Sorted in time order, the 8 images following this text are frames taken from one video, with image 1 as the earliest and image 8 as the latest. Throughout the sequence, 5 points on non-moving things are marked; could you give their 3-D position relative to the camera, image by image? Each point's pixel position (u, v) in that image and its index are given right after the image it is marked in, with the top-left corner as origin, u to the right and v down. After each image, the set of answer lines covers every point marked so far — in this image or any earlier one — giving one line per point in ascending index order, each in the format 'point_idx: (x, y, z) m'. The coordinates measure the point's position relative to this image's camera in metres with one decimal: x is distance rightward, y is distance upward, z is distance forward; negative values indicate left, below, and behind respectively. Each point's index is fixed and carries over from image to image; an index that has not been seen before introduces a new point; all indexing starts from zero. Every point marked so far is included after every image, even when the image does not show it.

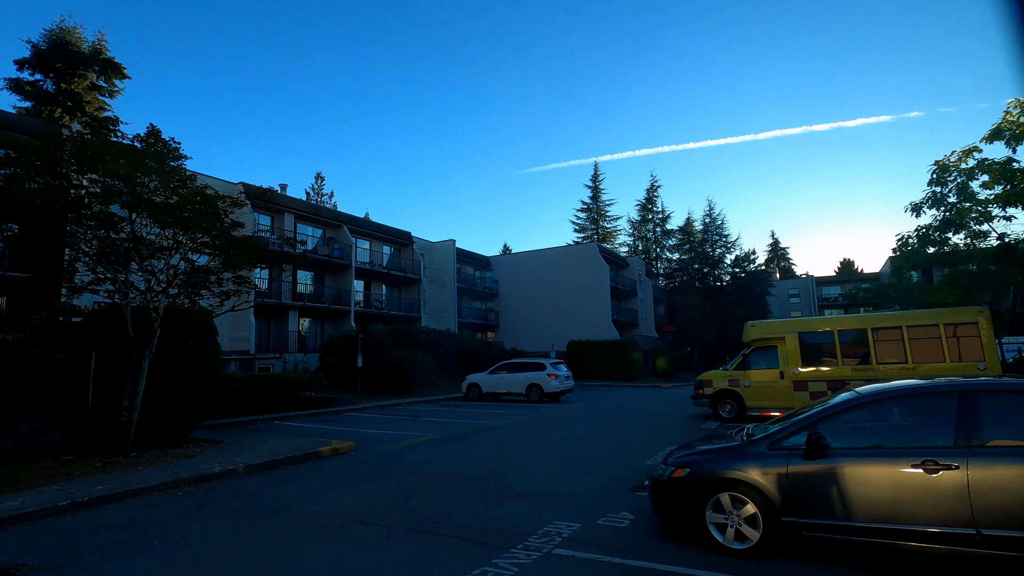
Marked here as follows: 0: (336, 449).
0: (-3.4, -3.1, +10.2) m
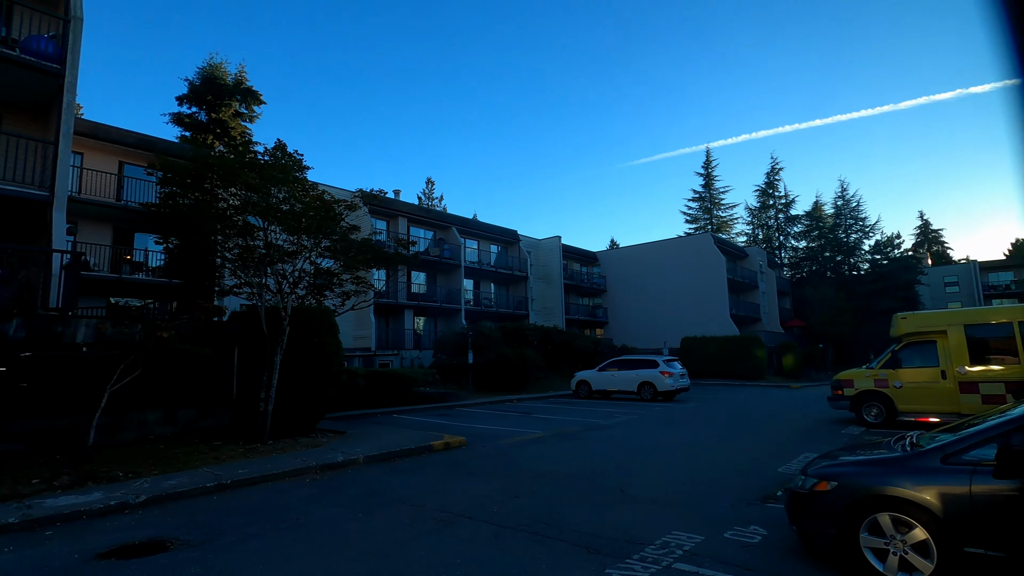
0: (-1.2, -3.0, +10.4) m
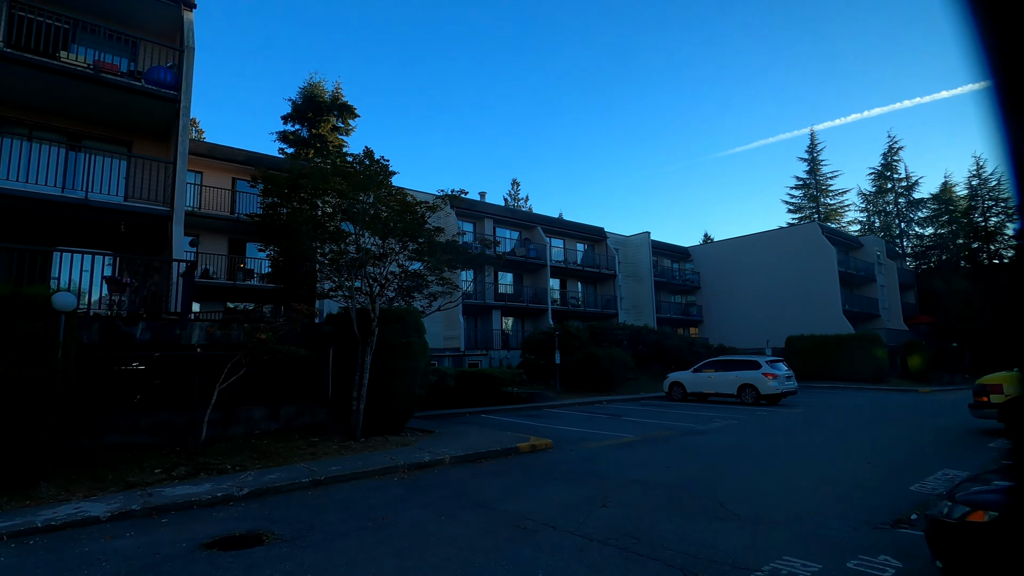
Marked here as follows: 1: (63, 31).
0: (+0.4, -3.0, +10.2) m
1: (-10.3, +5.9, +12.2) m
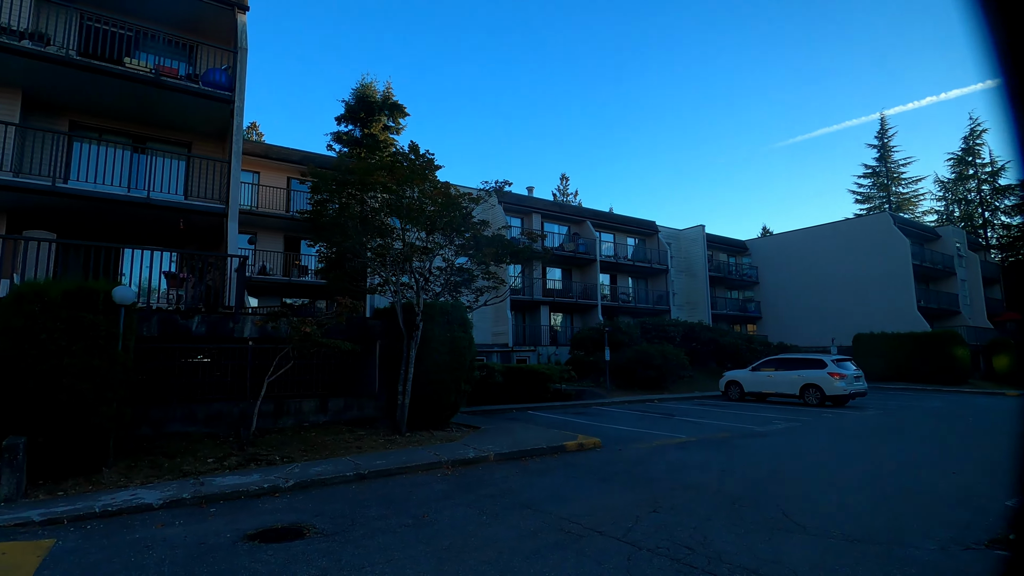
0: (+1.3, -2.9, +9.9) m
1: (-9.2, +6.0, +12.8) m
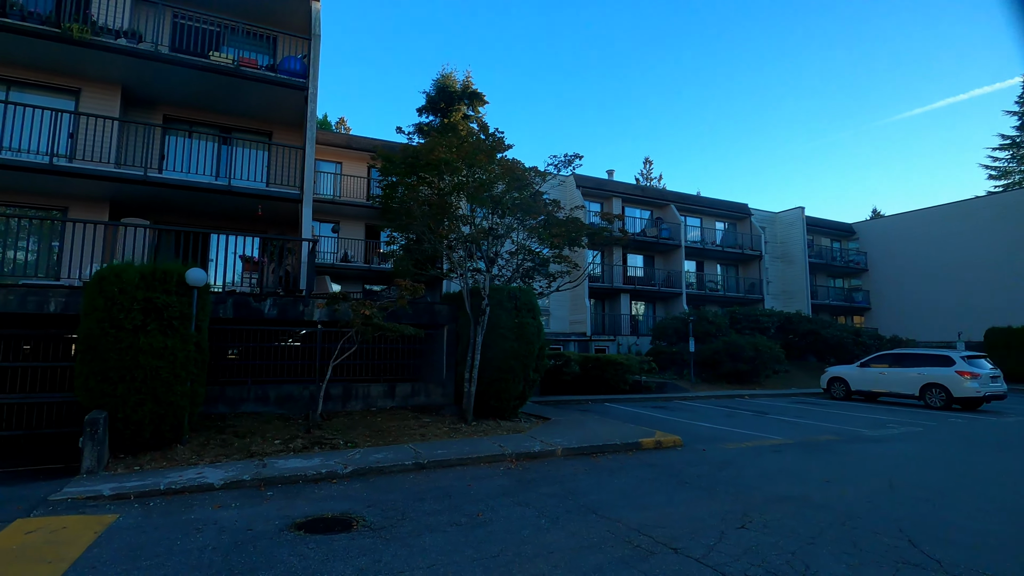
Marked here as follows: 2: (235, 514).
0: (+2.5, -2.6, +9.0) m
1: (-7.4, +6.4, +13.3) m
2: (-2.9, -2.3, +5.6) m
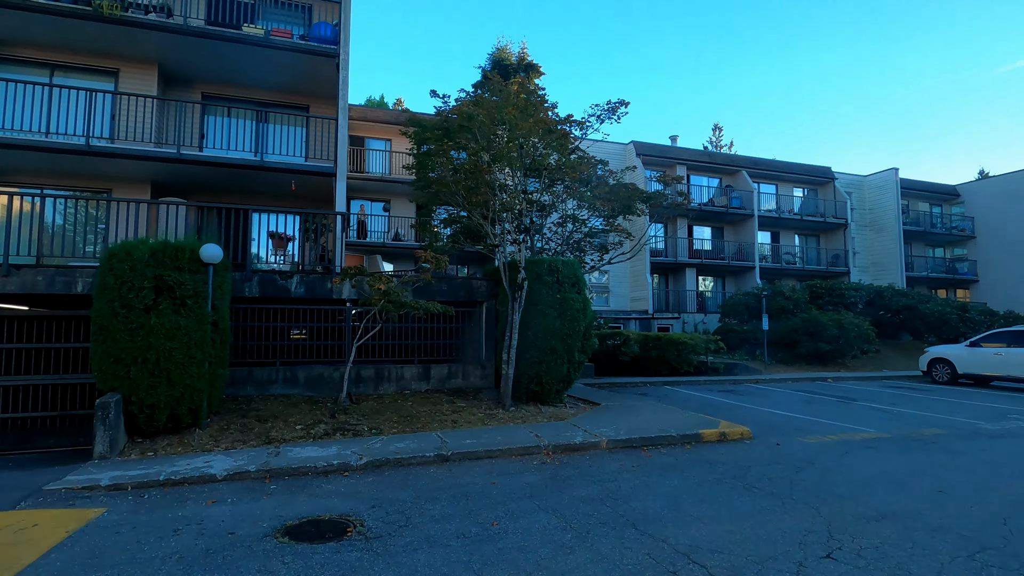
0: (+3.1, -2.1, +7.8) m
1: (-6.4, +6.9, +12.9) m
2: (-2.7, -2.1, +5.0) m
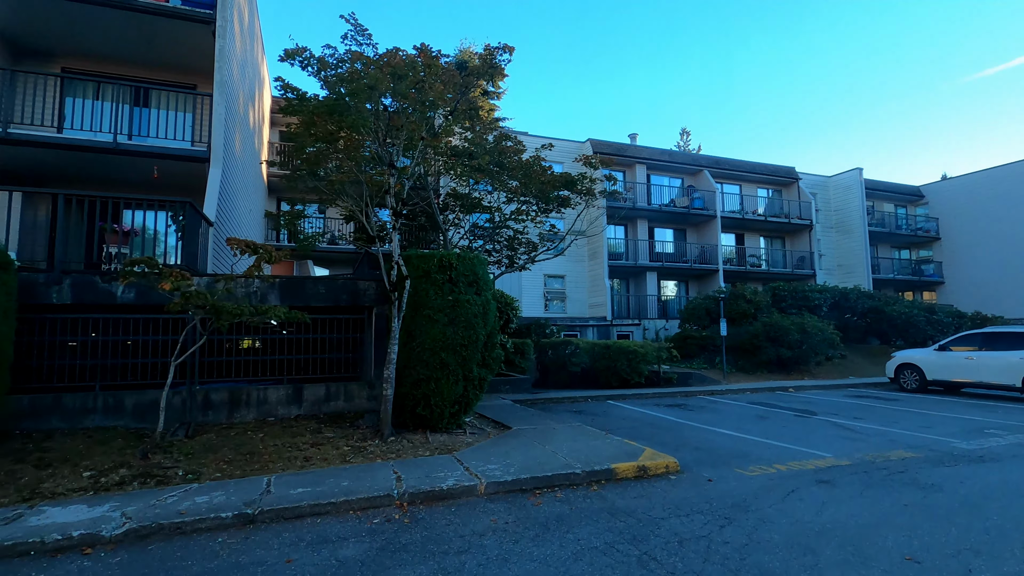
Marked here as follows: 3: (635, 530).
0: (+1.6, -2.1, +6.2) m
1: (-8.3, +6.7, +11.1) m
2: (-4.1, -2.1, +3.2) m
3: (+1.1, -2.0, +4.6) m
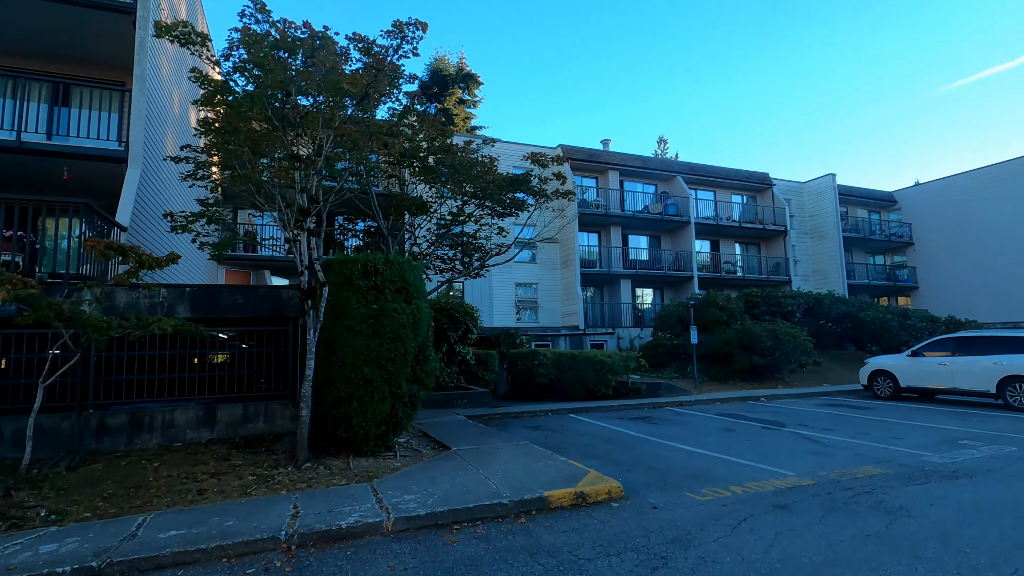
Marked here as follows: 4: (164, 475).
0: (+0.8, -2.1, +5.5) m
1: (-9.3, +6.5, +10.3) m
2: (-4.8, -2.1, +2.4) m
3: (+0.3, -2.1, +3.9) m
4: (-3.9, -2.1, +6.0) m
